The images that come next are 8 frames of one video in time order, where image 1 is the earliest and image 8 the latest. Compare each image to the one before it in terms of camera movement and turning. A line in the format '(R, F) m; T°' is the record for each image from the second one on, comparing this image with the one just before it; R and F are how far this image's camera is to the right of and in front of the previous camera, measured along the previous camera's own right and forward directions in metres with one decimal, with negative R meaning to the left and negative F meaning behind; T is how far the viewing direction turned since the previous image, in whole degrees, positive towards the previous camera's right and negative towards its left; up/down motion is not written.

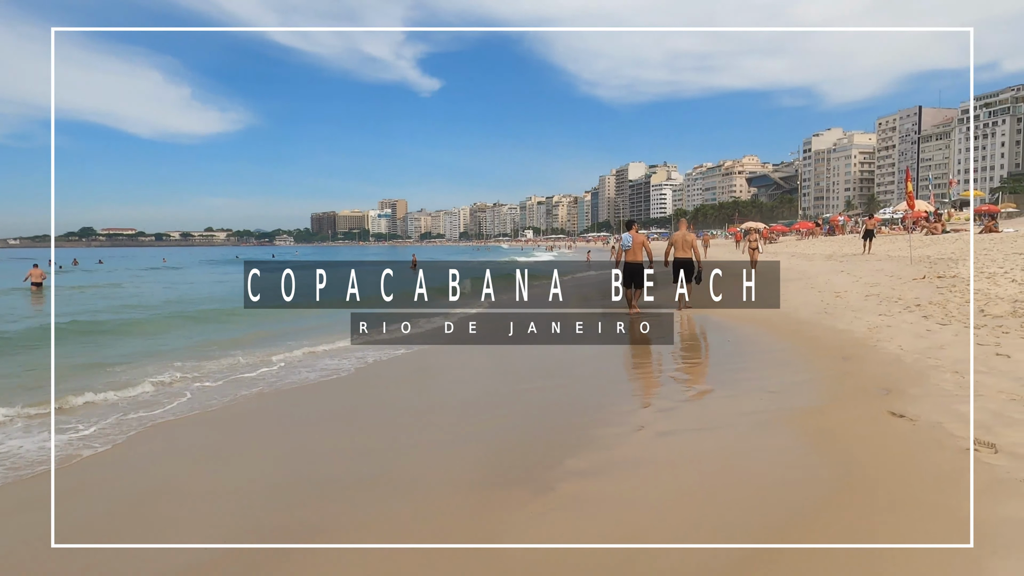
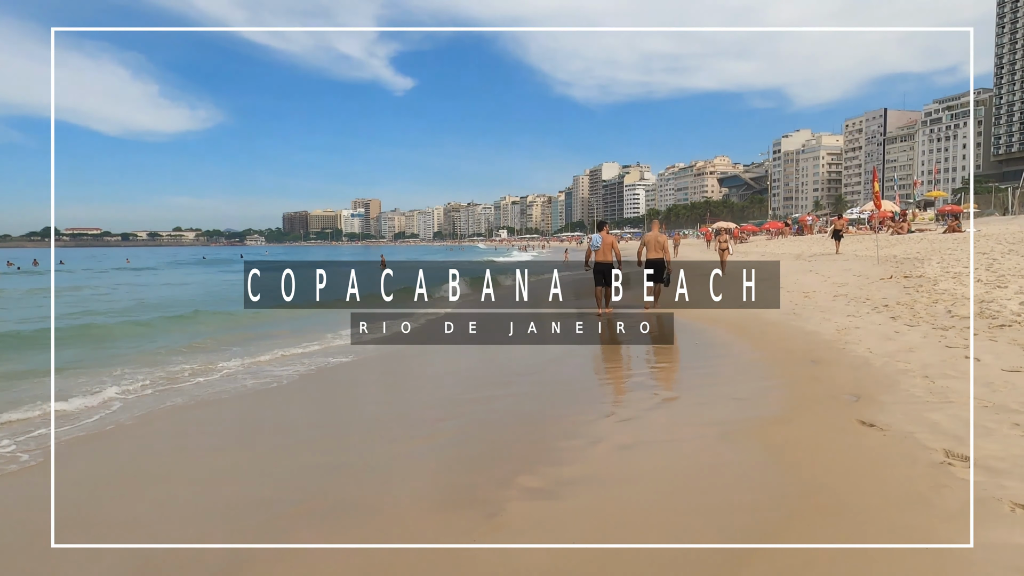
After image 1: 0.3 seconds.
(+0.1, +0.1) m; +2°
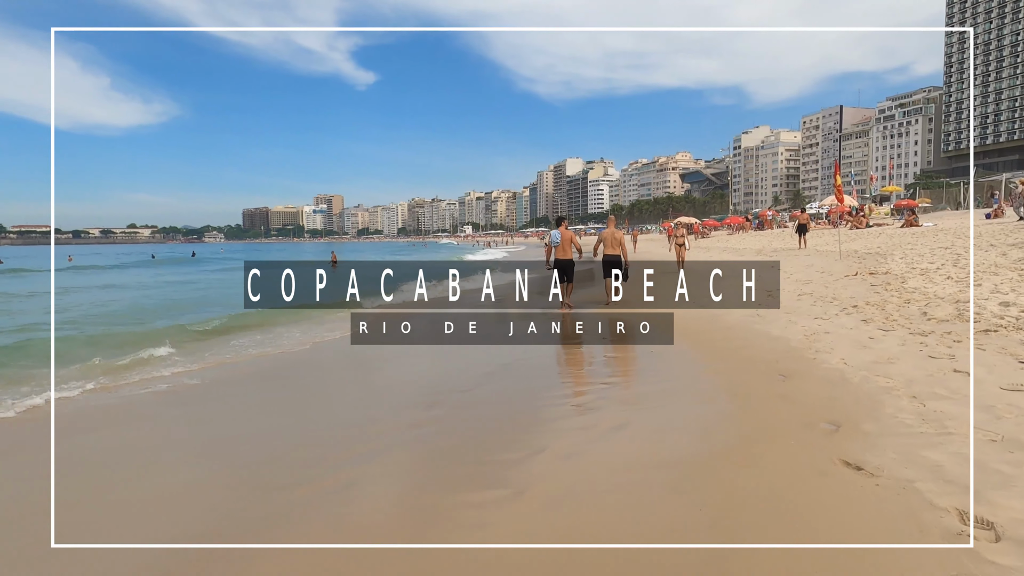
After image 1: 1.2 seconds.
(+0.1, +0.3) m; +3°
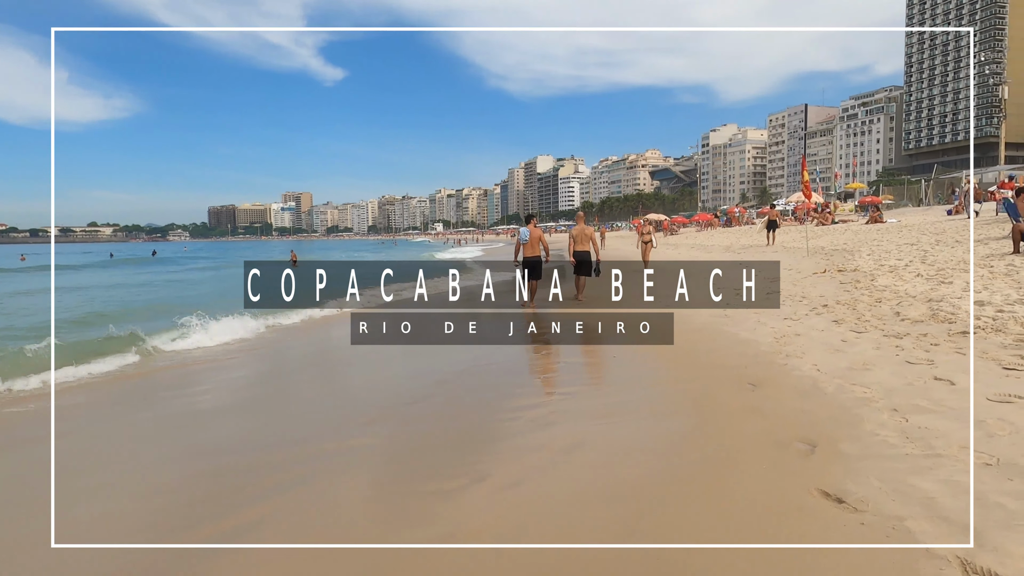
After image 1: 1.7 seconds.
(+0.1, +0.2) m; +2°
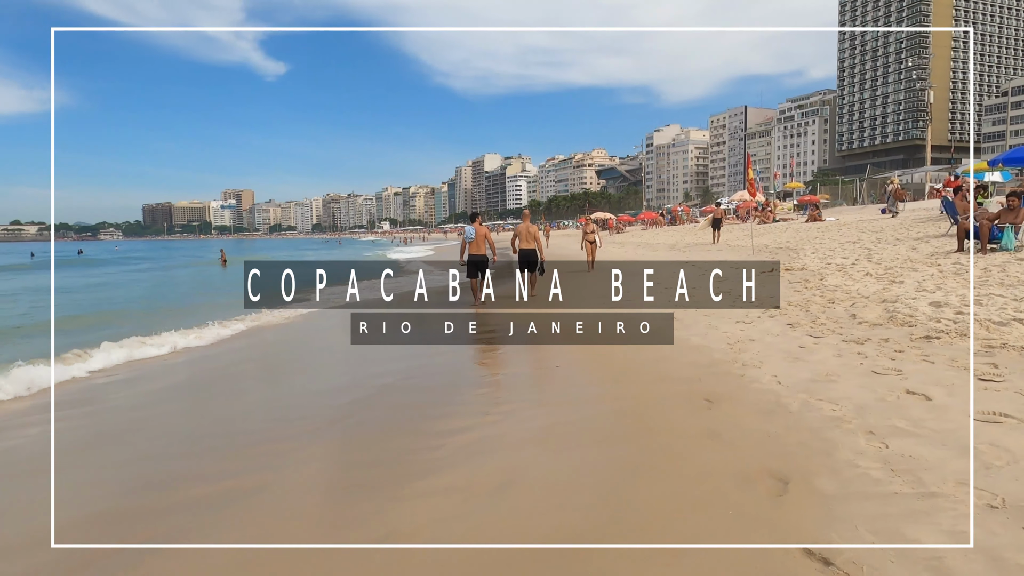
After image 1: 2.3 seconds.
(+0.1, +0.2) m; +4°
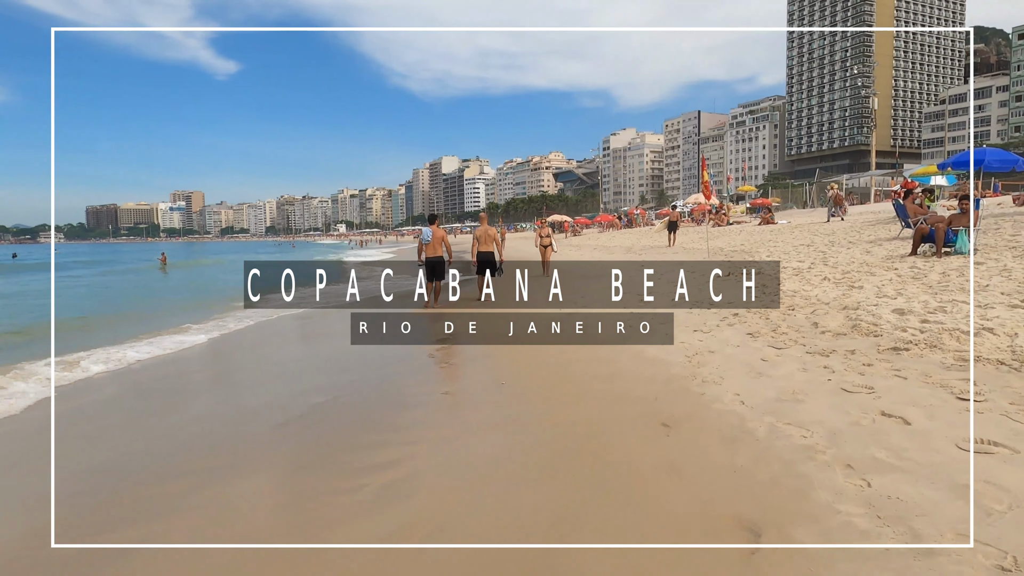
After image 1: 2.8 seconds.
(+0.1, +0.2) m; +4°
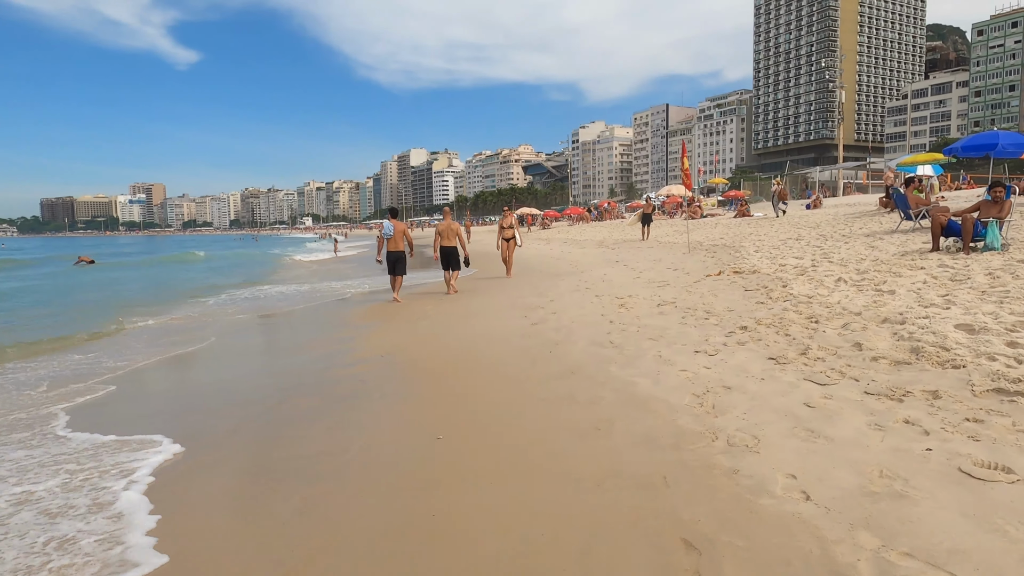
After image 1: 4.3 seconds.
(+0.1, +0.6) m; +3°
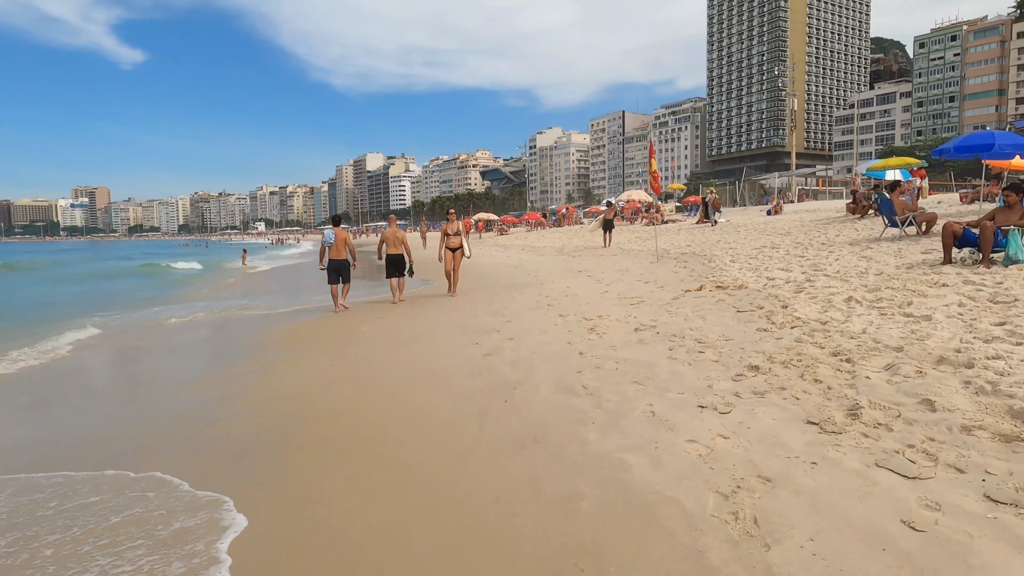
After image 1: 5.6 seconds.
(0.0, +0.6) m; +4°
